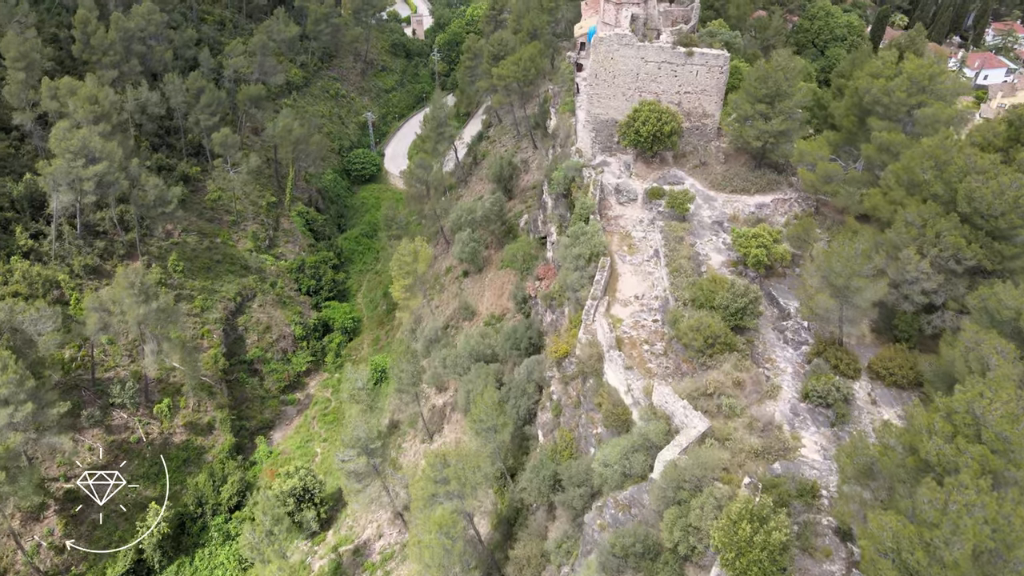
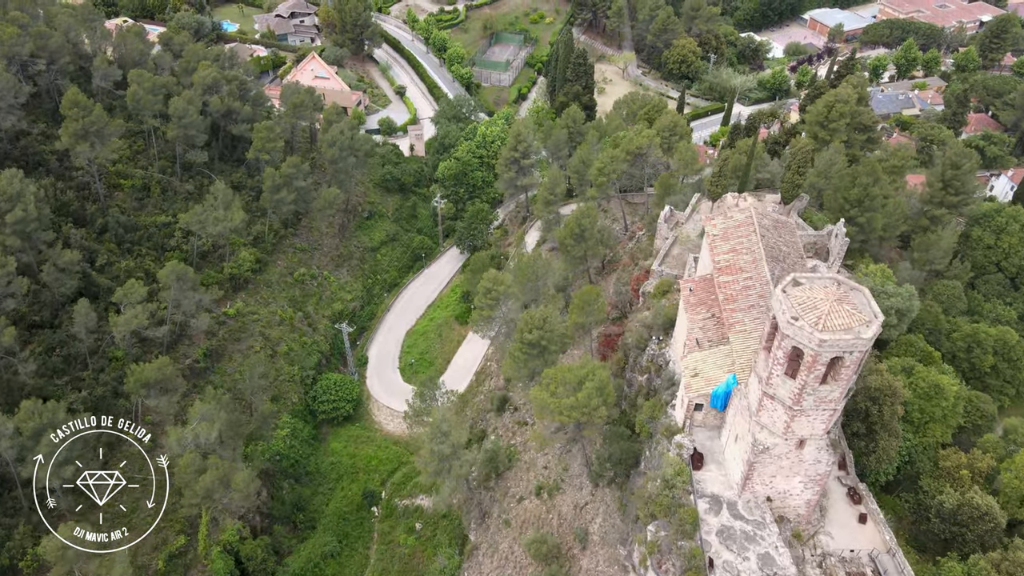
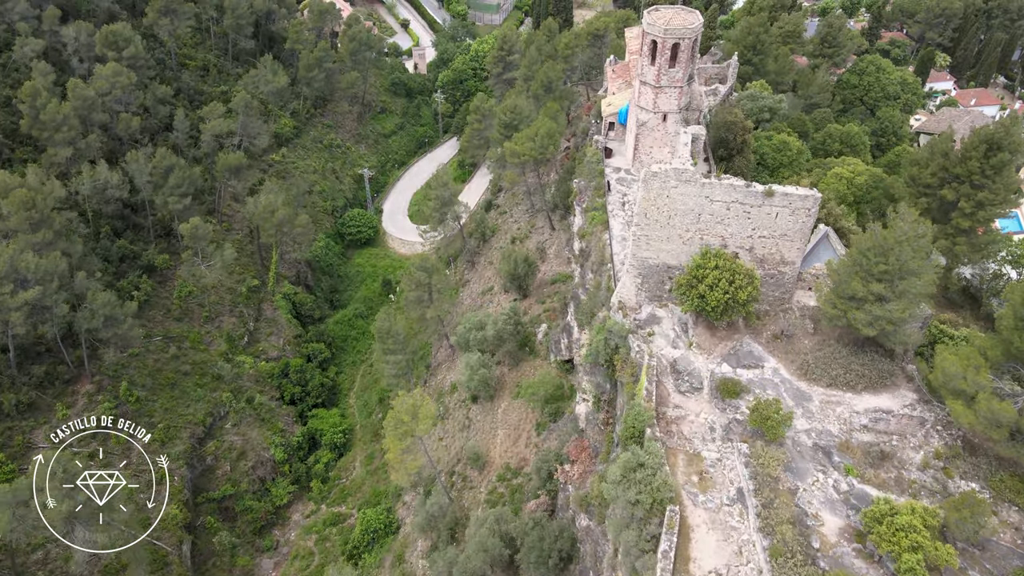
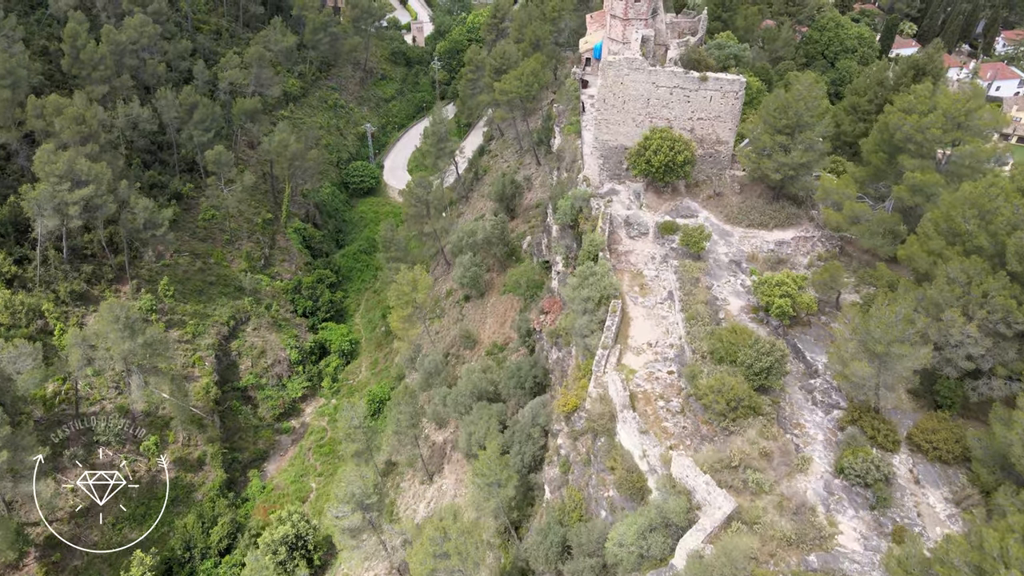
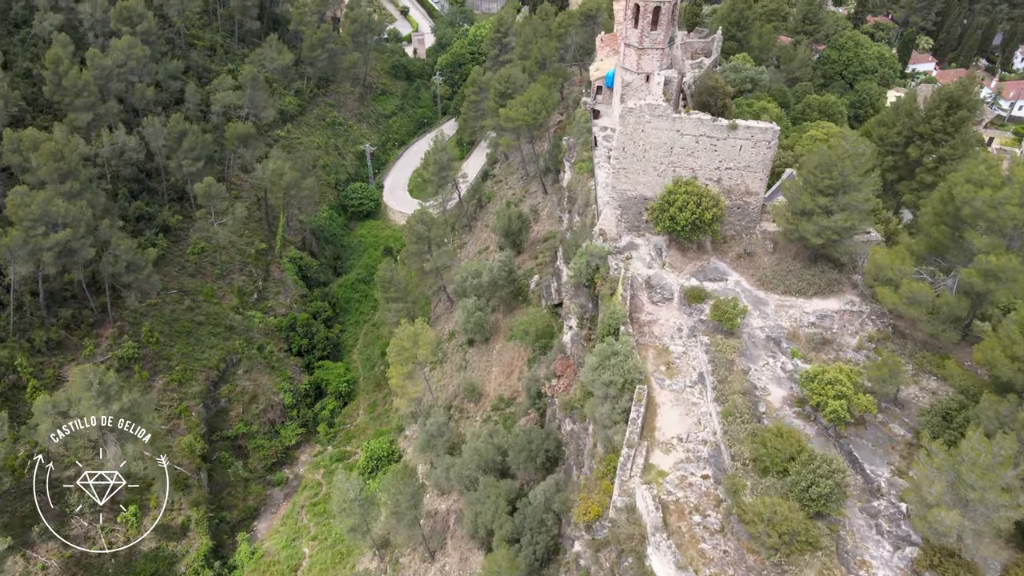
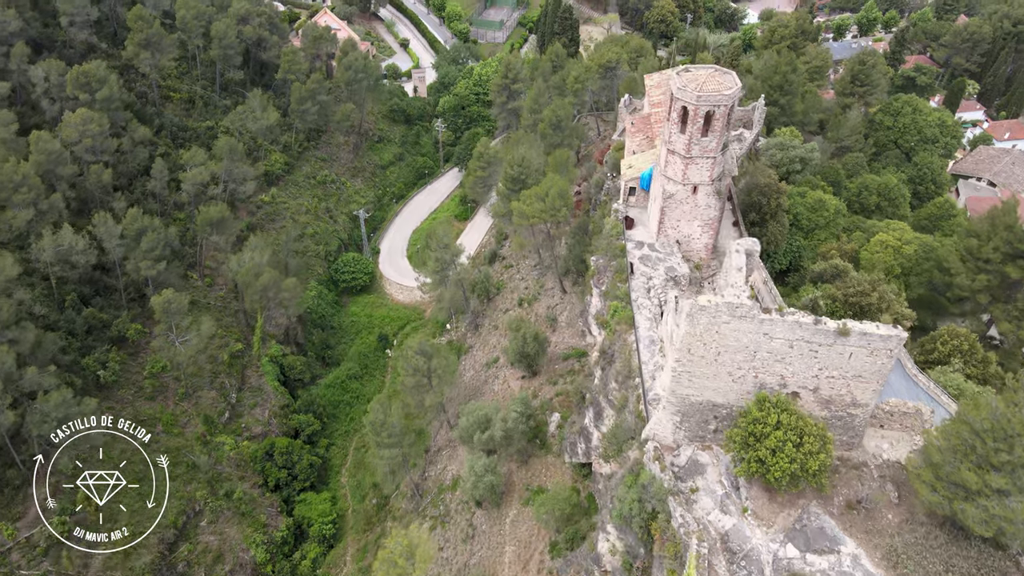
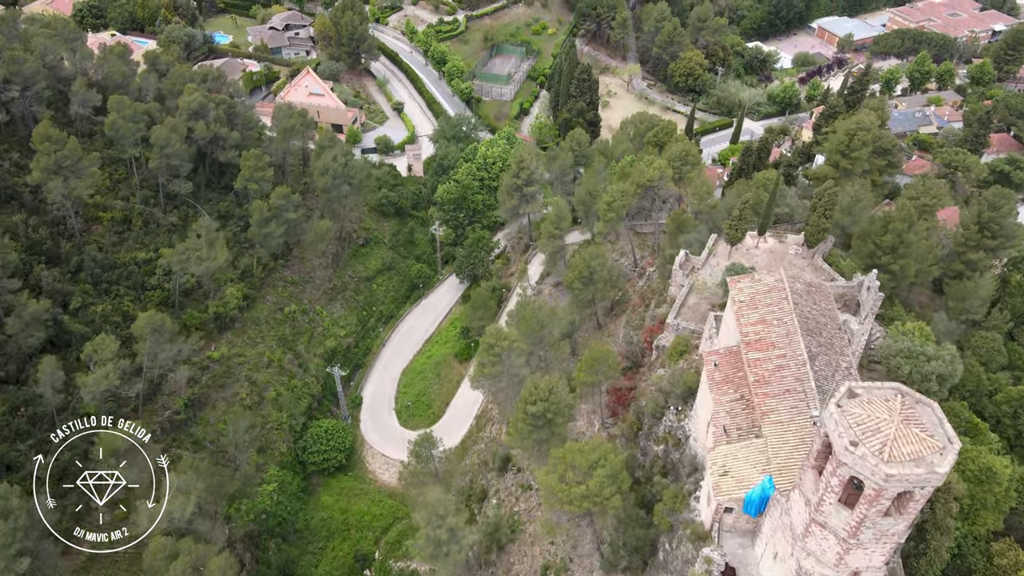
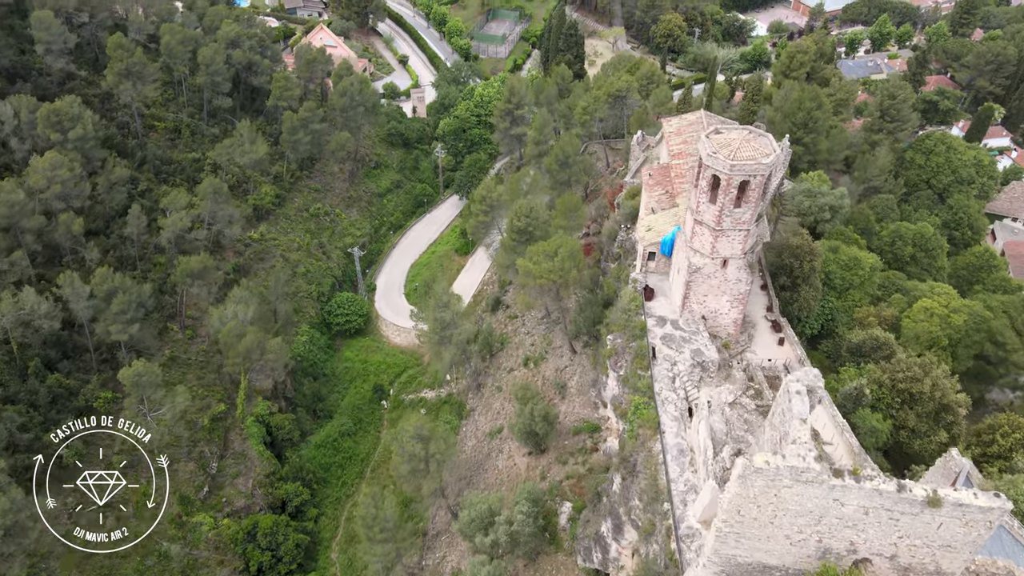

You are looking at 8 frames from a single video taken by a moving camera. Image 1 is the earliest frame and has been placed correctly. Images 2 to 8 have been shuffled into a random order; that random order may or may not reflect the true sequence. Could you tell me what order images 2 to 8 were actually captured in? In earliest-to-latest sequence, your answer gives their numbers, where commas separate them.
4, 5, 3, 6, 8, 2, 7
